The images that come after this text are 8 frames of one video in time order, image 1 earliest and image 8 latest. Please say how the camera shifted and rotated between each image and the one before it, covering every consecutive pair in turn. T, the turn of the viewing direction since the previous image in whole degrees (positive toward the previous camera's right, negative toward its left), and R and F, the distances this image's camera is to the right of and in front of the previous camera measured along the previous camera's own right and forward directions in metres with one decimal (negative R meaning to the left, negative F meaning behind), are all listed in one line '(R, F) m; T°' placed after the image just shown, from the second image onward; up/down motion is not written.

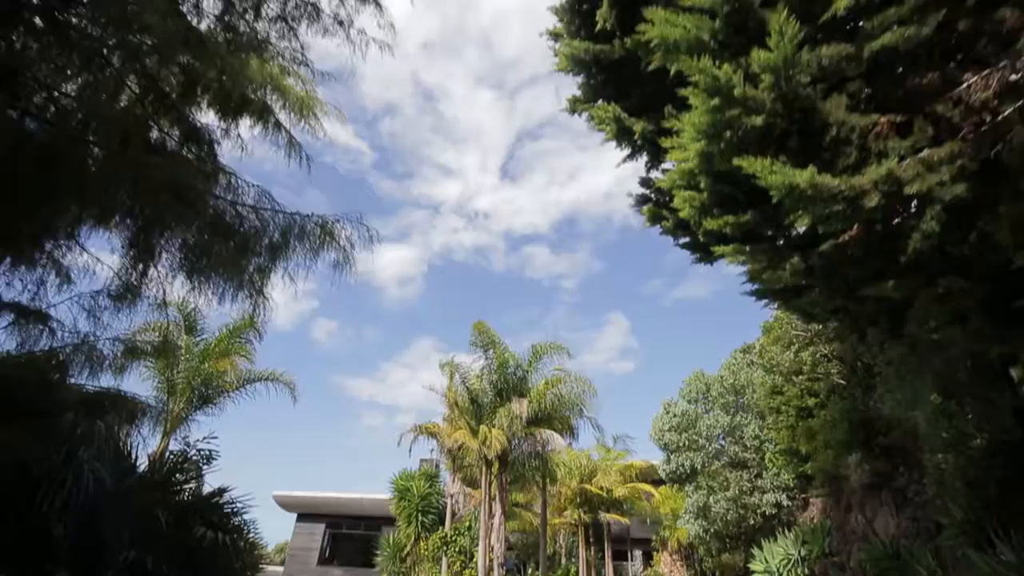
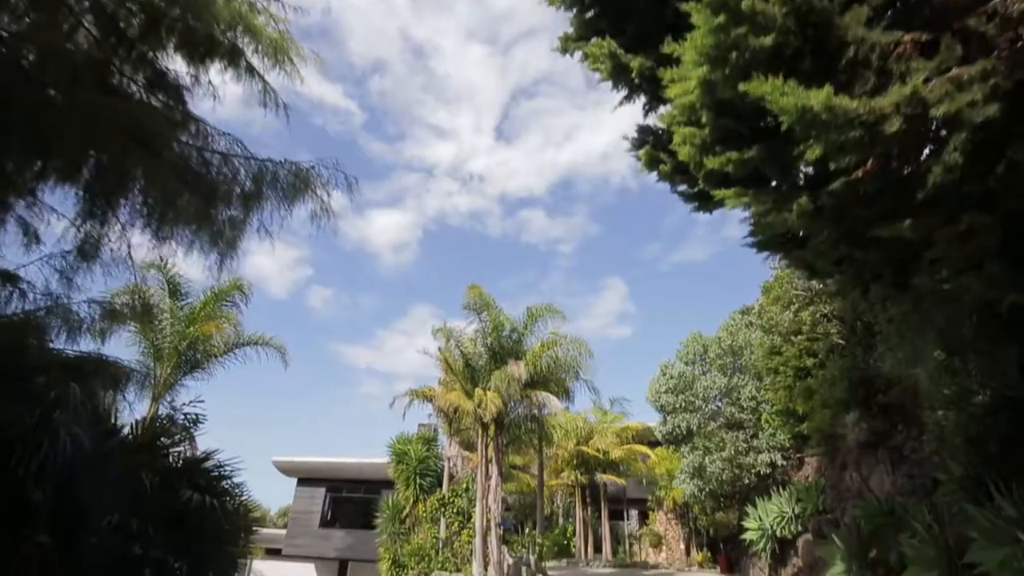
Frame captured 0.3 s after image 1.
(0.0, +0.2) m; 0°
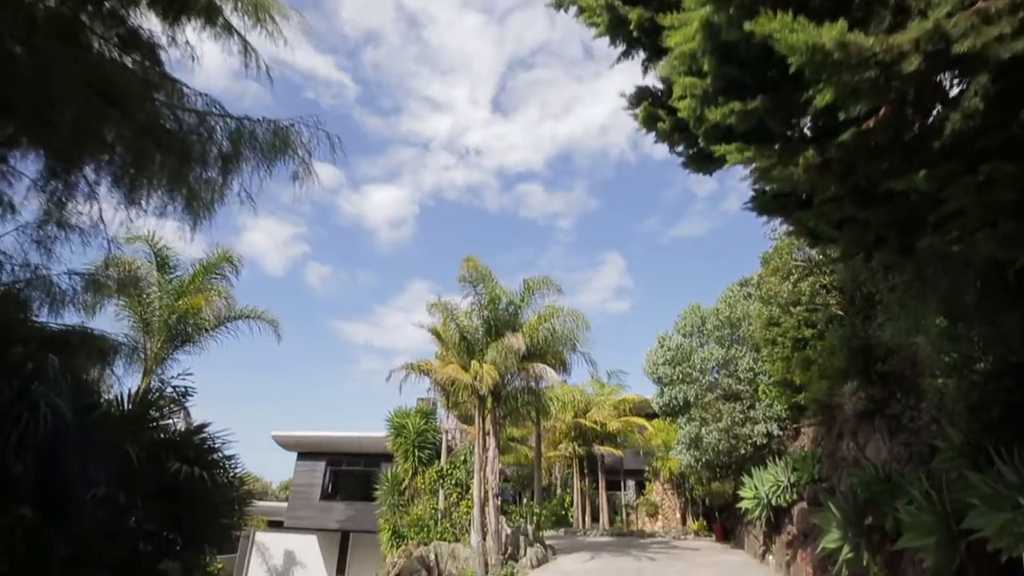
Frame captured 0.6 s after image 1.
(0.0, +0.1) m; 0°
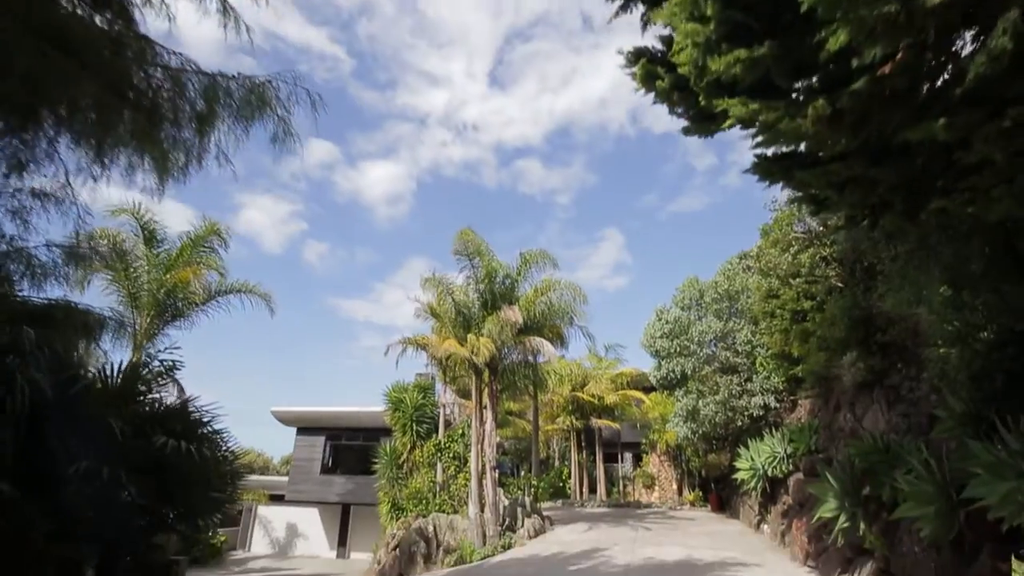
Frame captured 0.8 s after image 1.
(0.0, +0.1) m; 0°
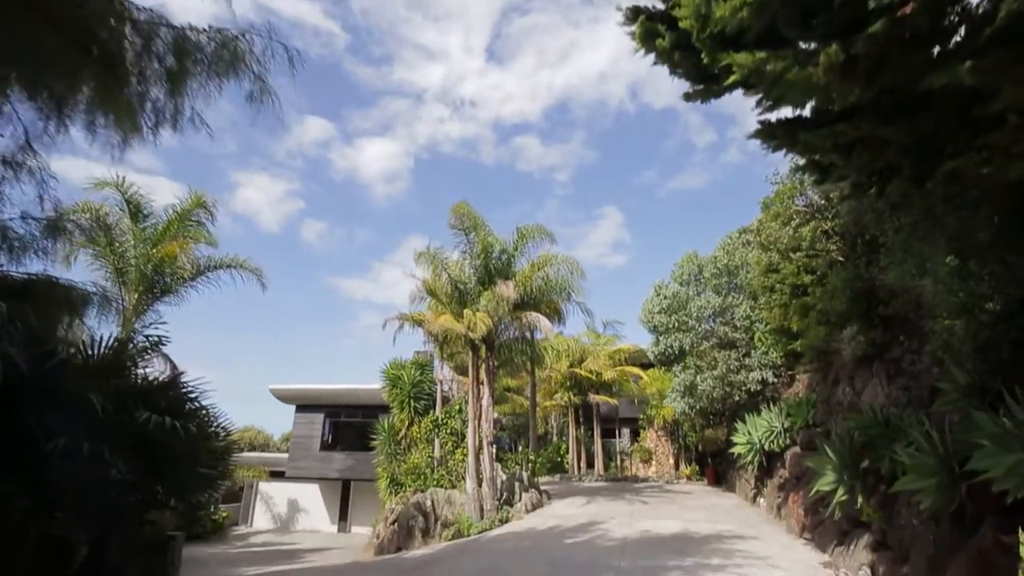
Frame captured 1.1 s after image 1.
(0.0, +0.1) m; 0°
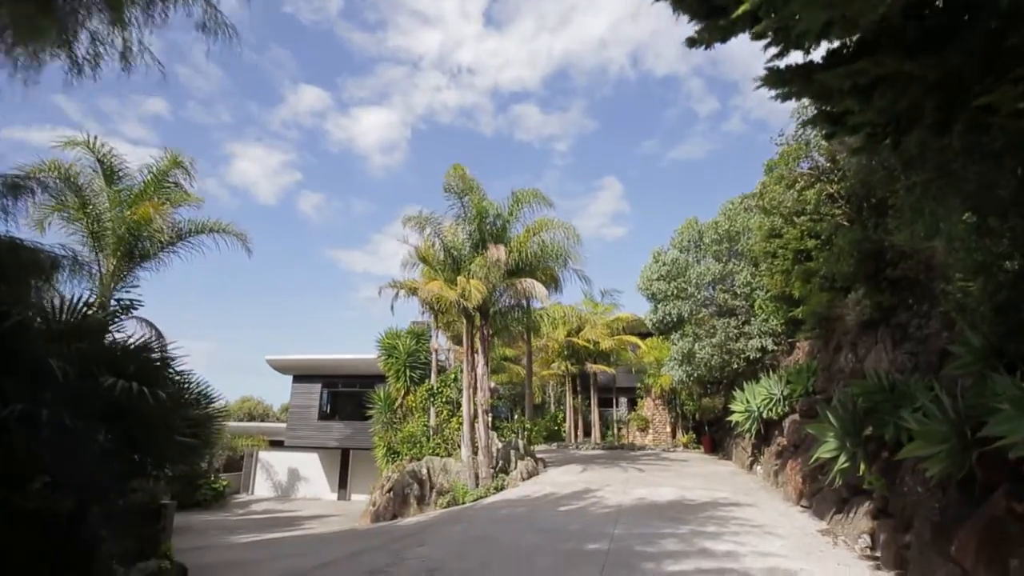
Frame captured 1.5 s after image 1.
(+0.1, +0.3) m; 0°
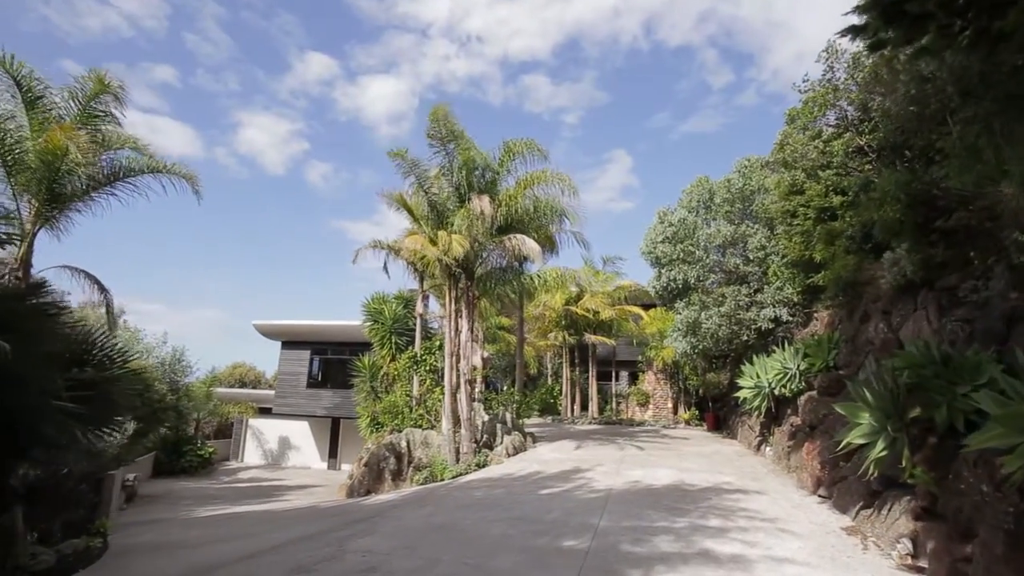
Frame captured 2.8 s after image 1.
(+0.3, +1.3) m; -1°
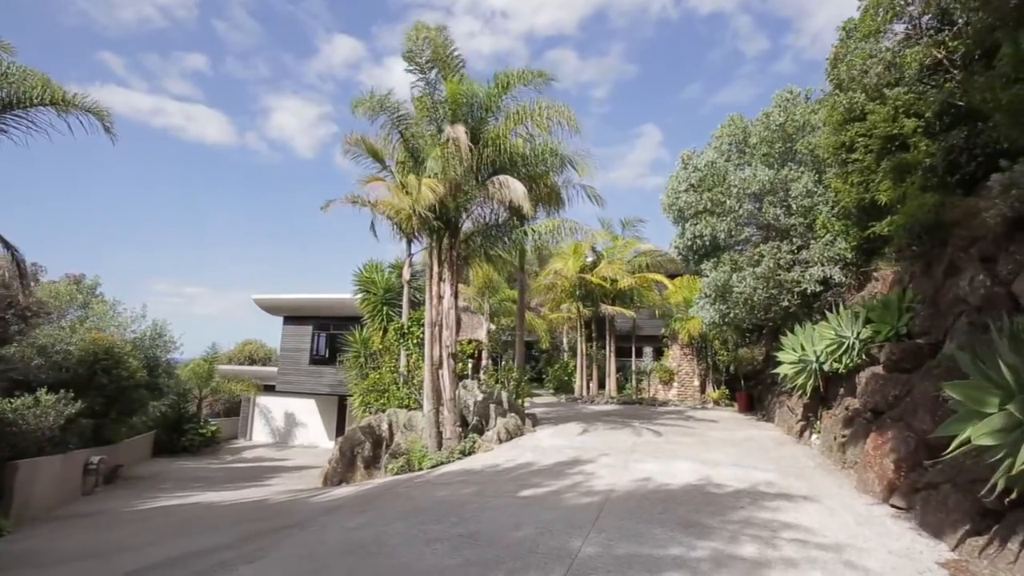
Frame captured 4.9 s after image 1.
(+0.6, +2.0) m; -3°
